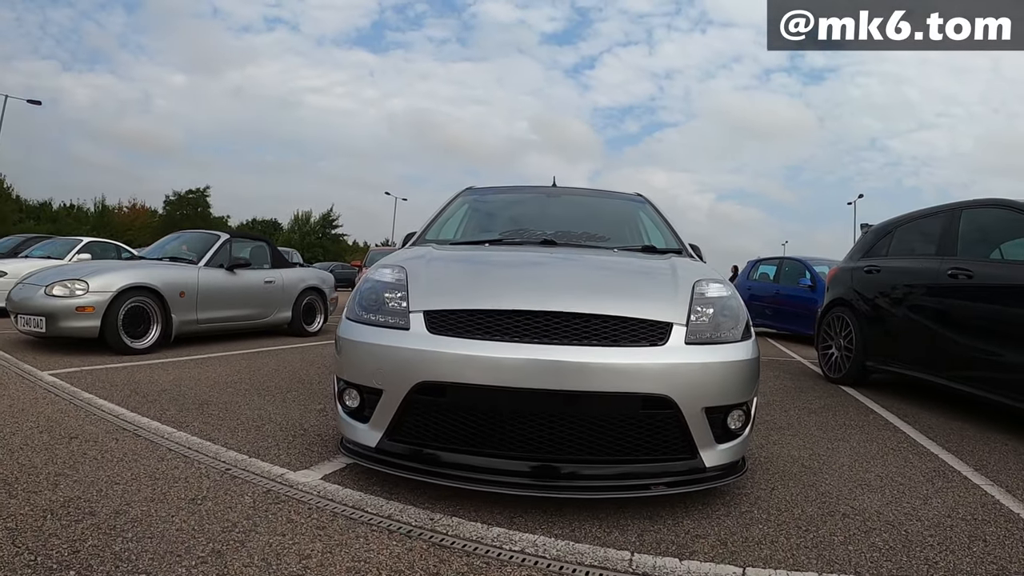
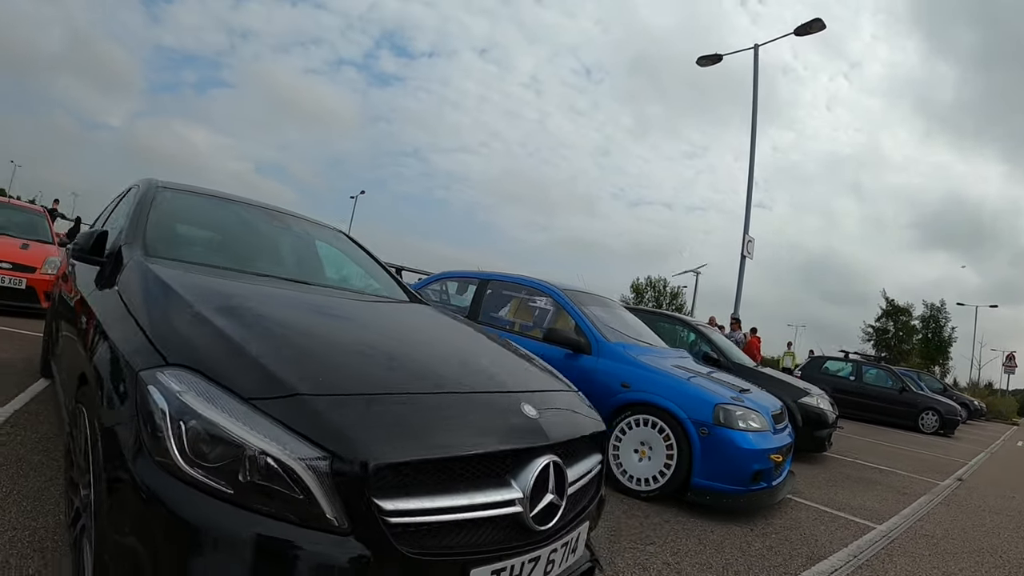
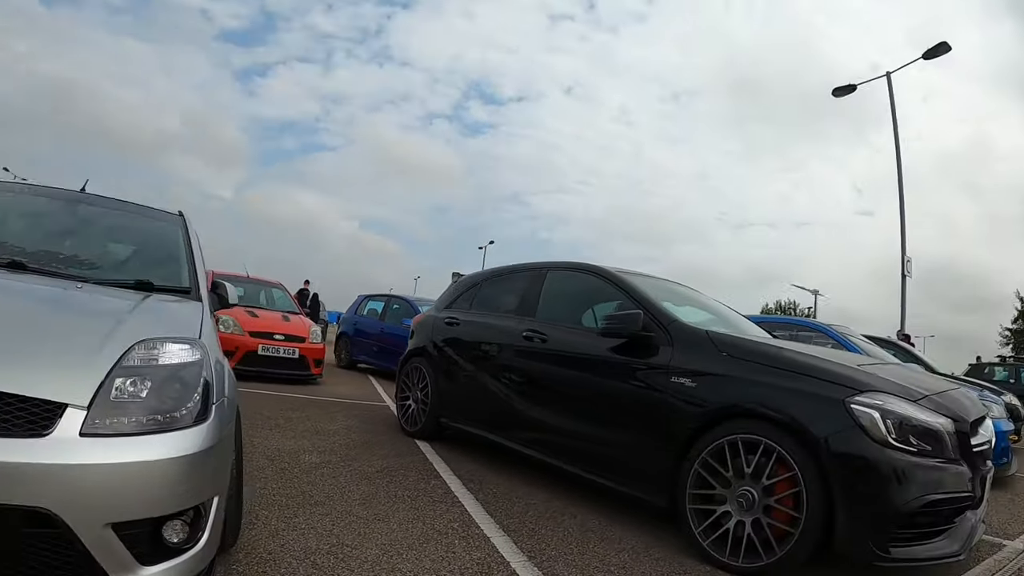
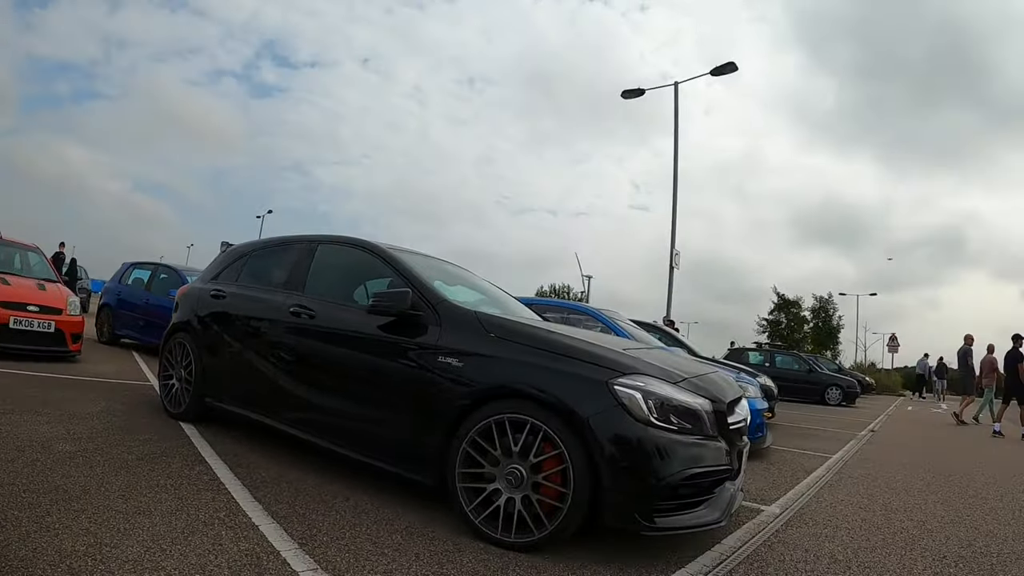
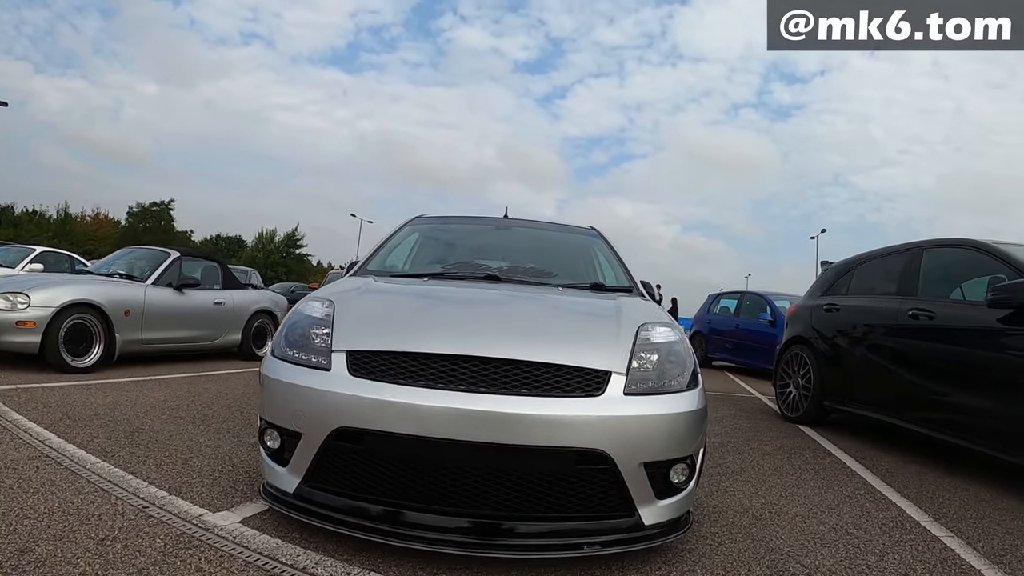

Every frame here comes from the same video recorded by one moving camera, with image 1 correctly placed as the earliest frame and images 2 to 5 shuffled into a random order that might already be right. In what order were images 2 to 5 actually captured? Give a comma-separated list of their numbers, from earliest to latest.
5, 3, 4, 2
